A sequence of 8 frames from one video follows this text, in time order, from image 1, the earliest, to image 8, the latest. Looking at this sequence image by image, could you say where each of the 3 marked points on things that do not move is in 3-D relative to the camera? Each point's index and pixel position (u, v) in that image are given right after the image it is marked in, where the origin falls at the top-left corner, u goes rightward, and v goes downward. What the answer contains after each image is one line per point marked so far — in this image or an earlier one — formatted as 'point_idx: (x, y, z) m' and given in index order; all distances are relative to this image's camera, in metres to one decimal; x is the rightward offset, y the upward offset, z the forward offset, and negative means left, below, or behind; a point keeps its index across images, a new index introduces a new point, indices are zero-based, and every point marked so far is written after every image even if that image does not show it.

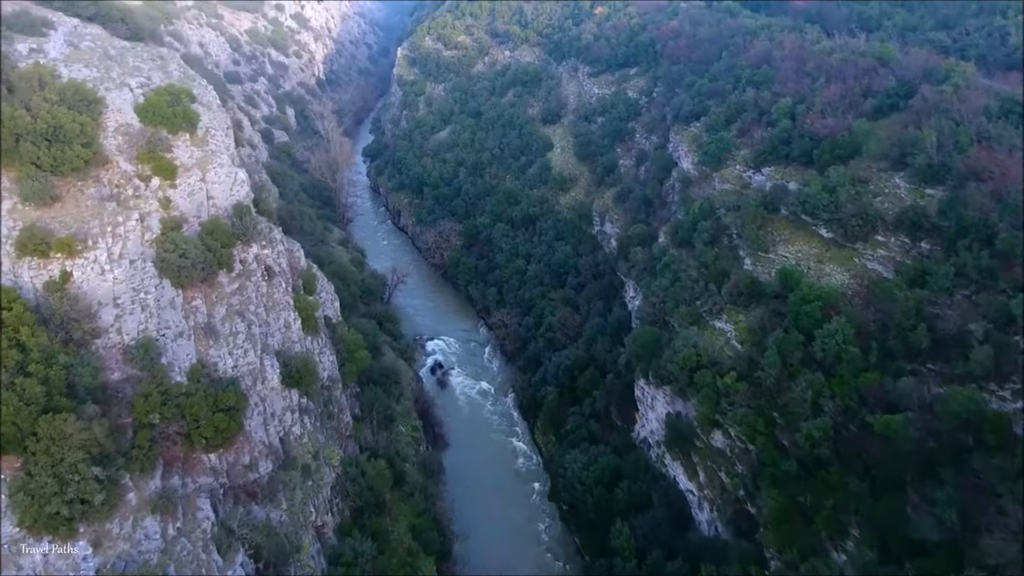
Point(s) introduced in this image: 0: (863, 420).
0: (+10.6, -4.0, +18.9) m
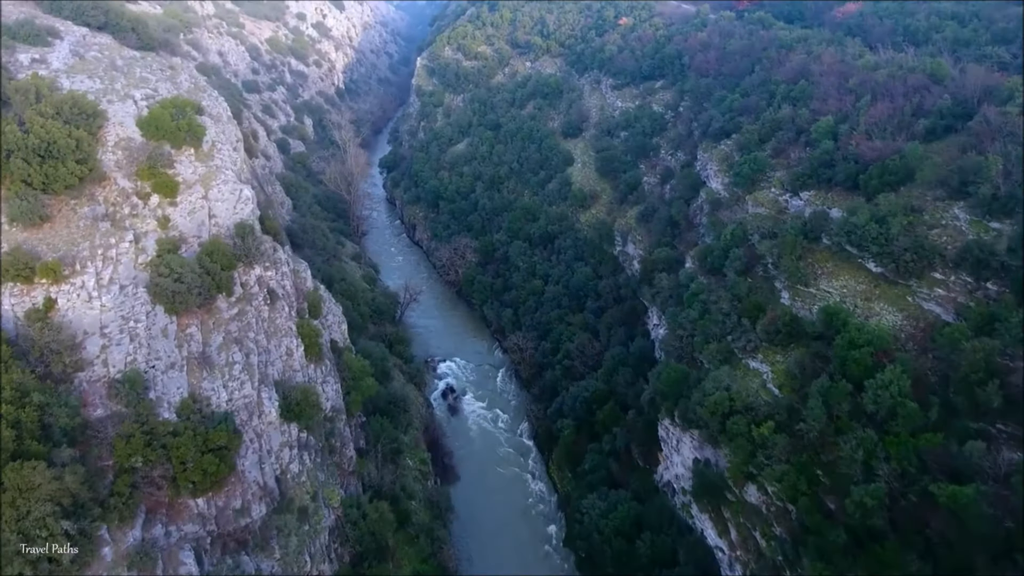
0: (+10.9, -5.3, +16.7) m
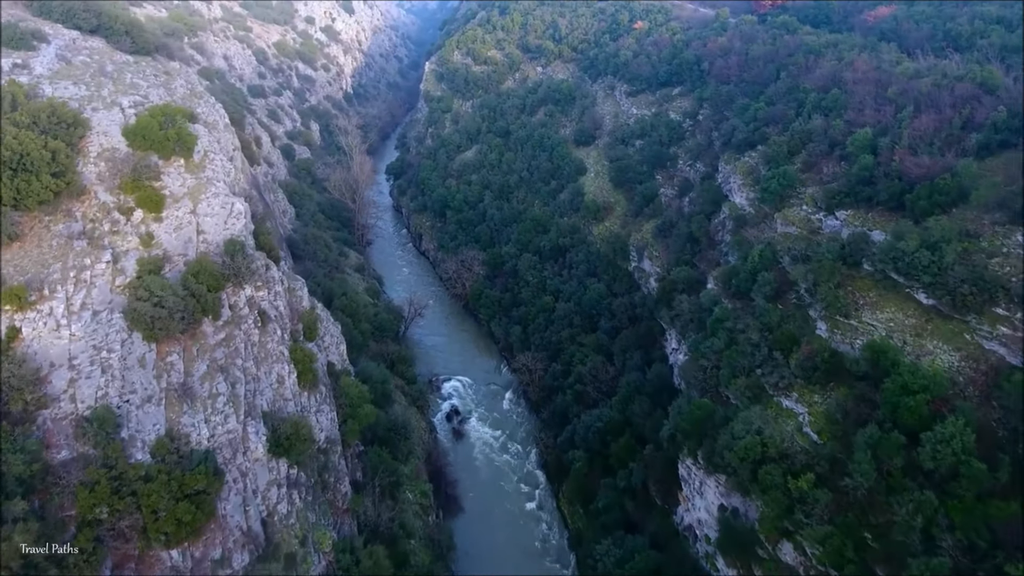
0: (+11.1, -6.3, +14.5) m
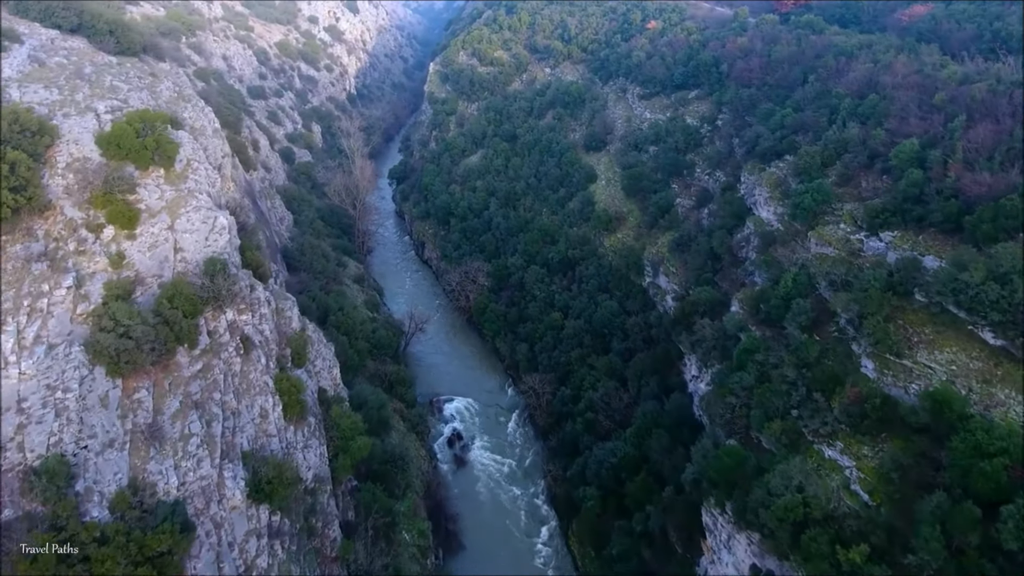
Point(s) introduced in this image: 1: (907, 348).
0: (+11.2, -7.3, +12.0) m
1: (+11.3, -1.7, +18.1) m
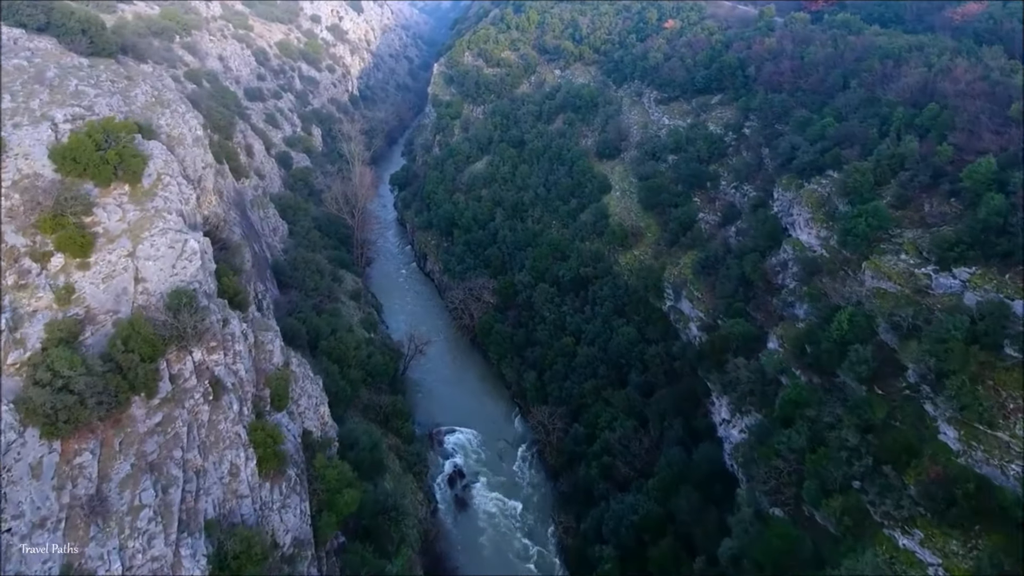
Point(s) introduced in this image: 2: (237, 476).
0: (+11.3, -8.6, +8.9) m
1: (+11.5, -3.0, +14.9) m
2: (-8.5, -5.8, +19.5) m
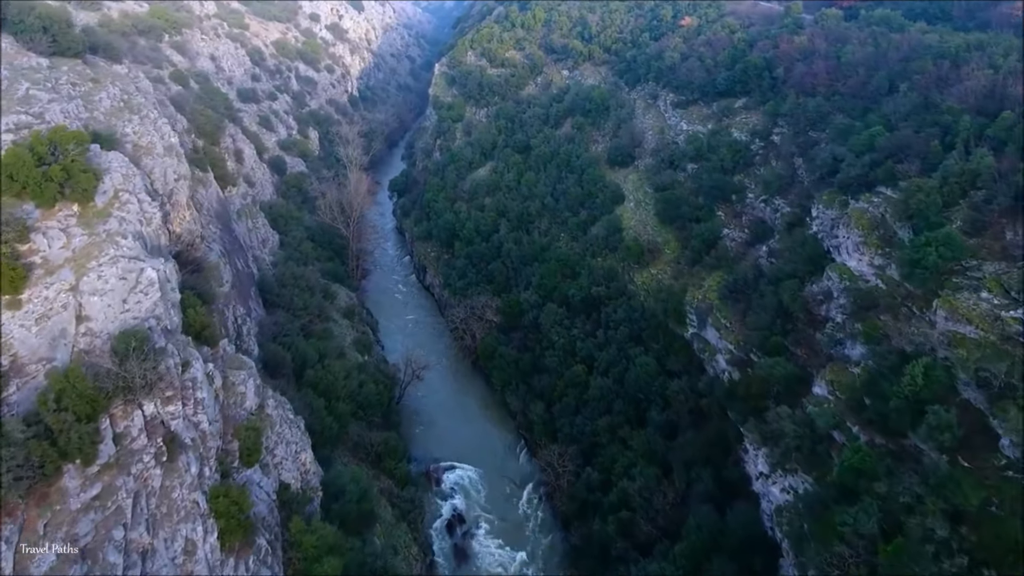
0: (+11.4, -9.7, +5.7) m
1: (+11.7, -4.2, +11.7) m
2: (-8.3, -6.9, +16.5) m
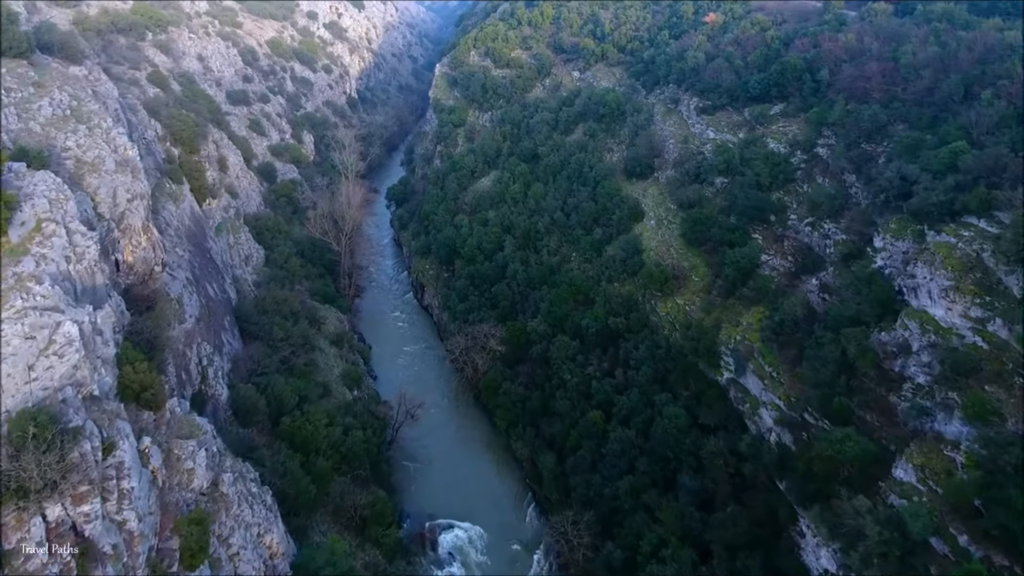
0: (+11.5, -11.3, +1.7) m
1: (+11.8, -5.7, +7.7) m
2: (-8.1, -8.4, +12.5) m
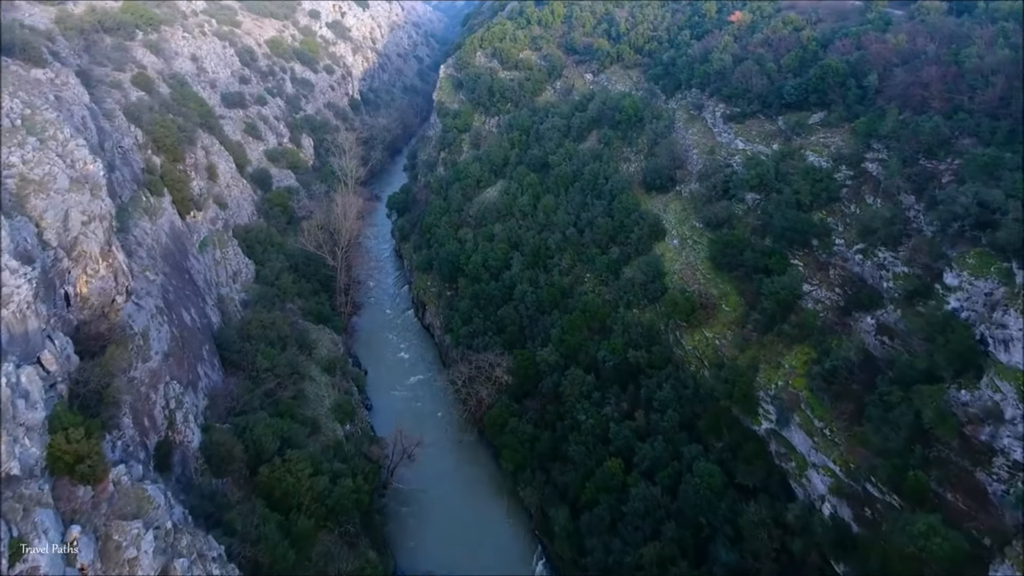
0: (+11.5, -12.6, -1.5) m
1: (+11.9, -7.0, +4.5) m
2: (-8.0, -9.6, +9.5) m
